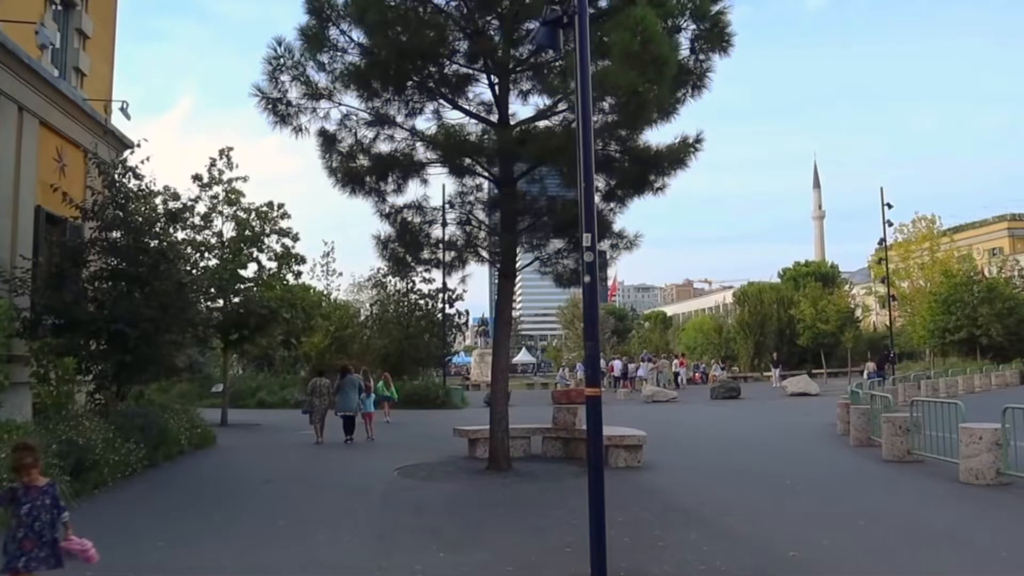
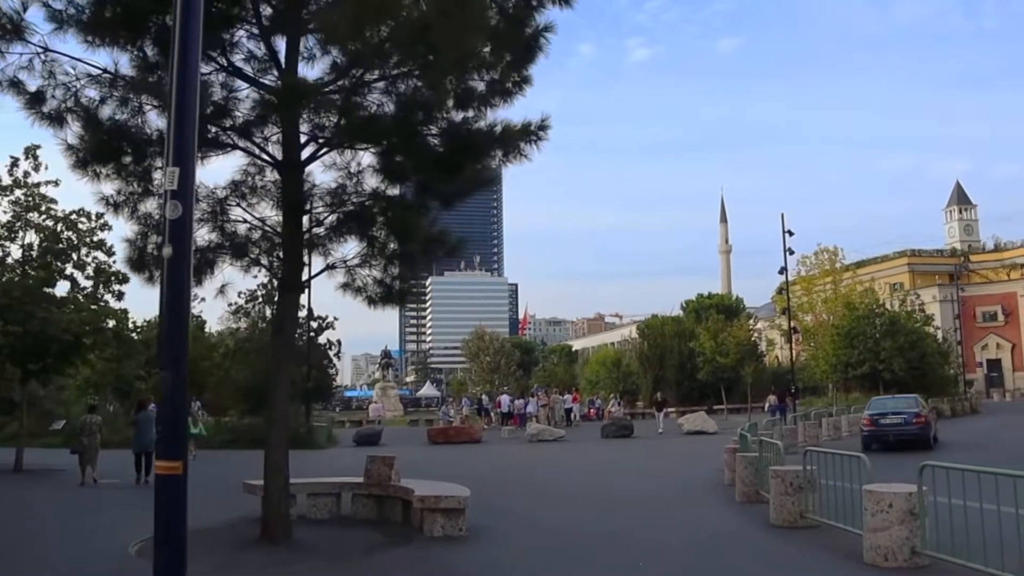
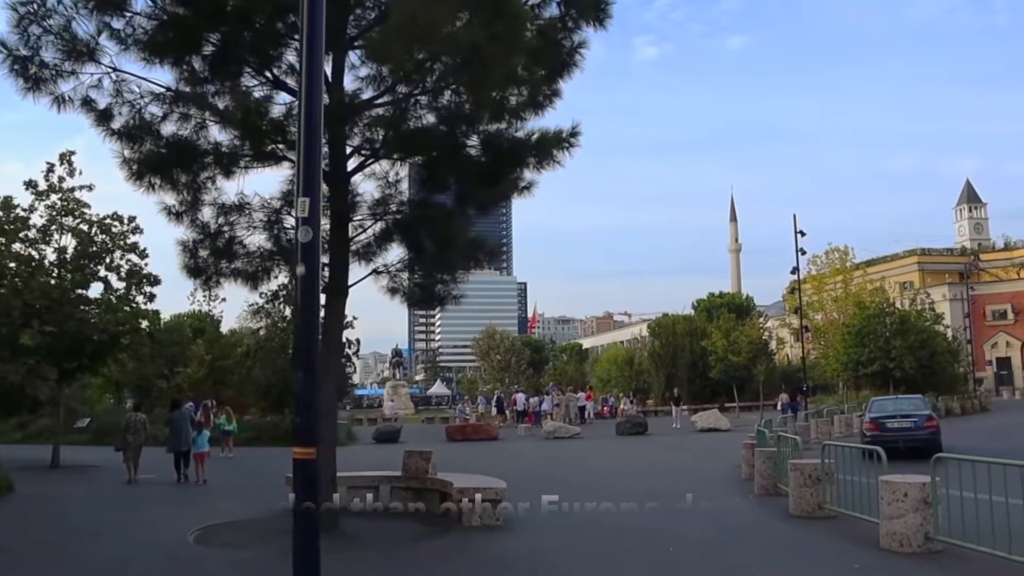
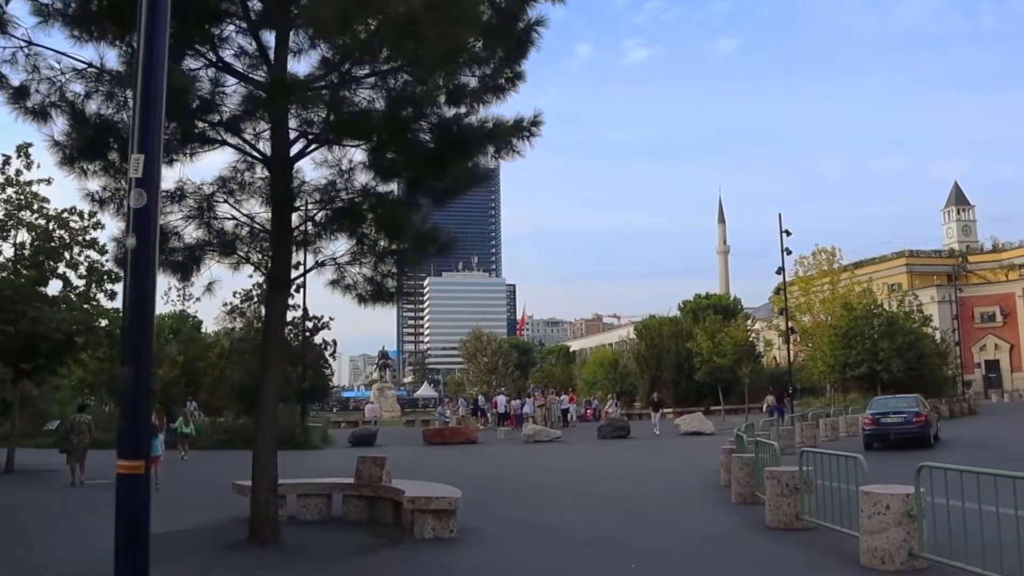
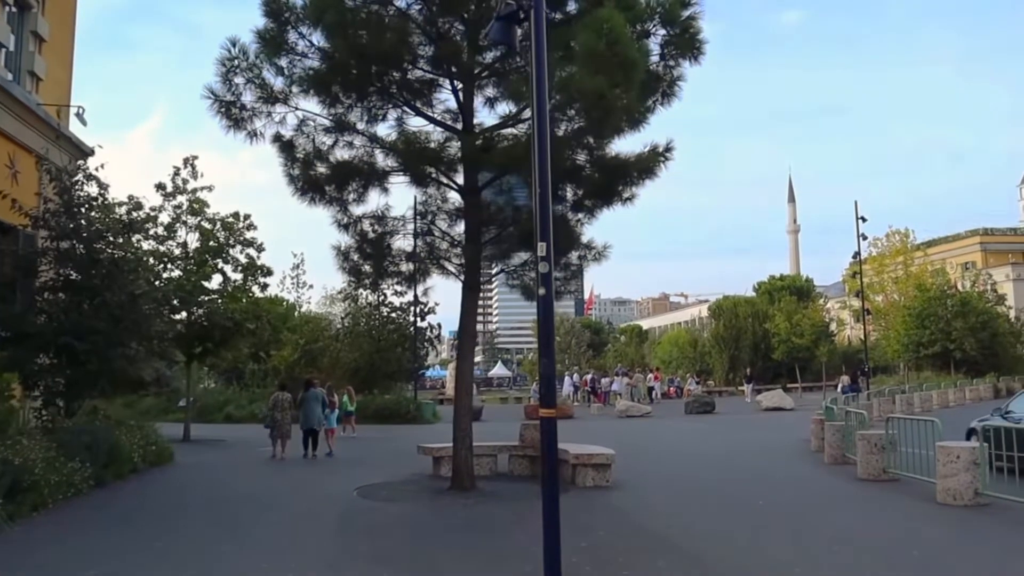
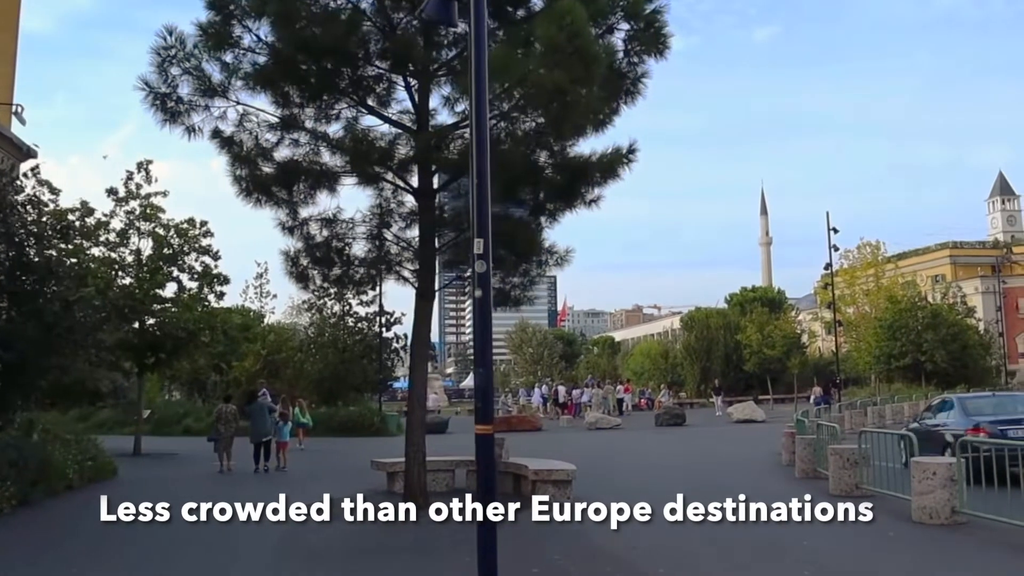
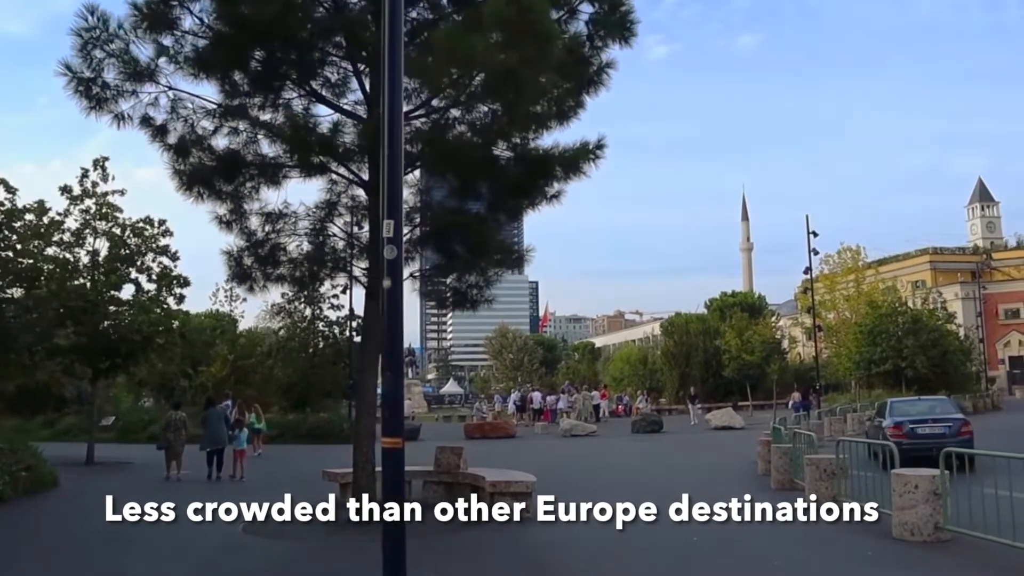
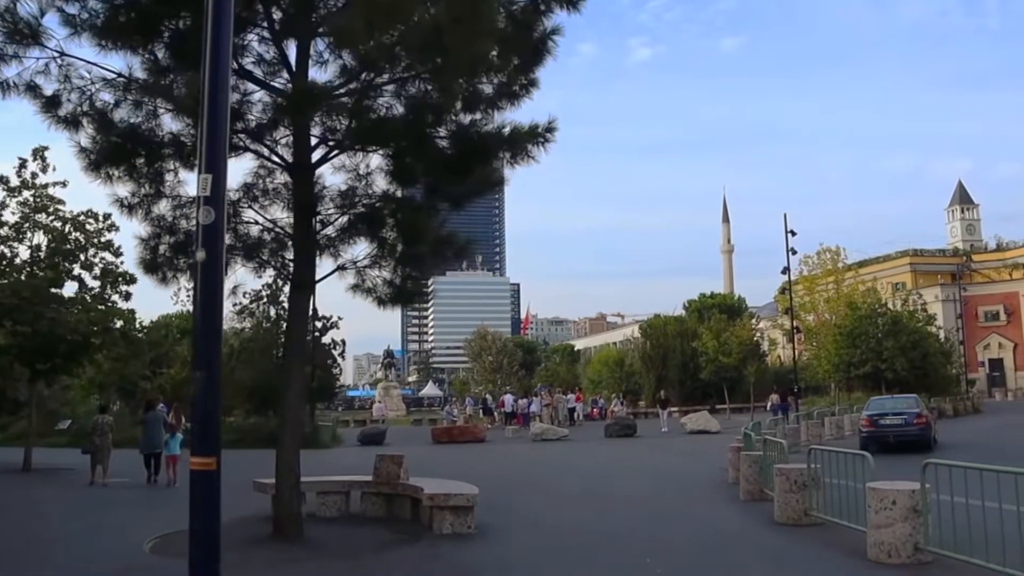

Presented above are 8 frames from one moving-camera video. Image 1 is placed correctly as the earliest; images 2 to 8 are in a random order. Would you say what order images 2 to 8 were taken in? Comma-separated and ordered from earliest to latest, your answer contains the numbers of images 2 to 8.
5, 6, 7, 3, 8, 2, 4
